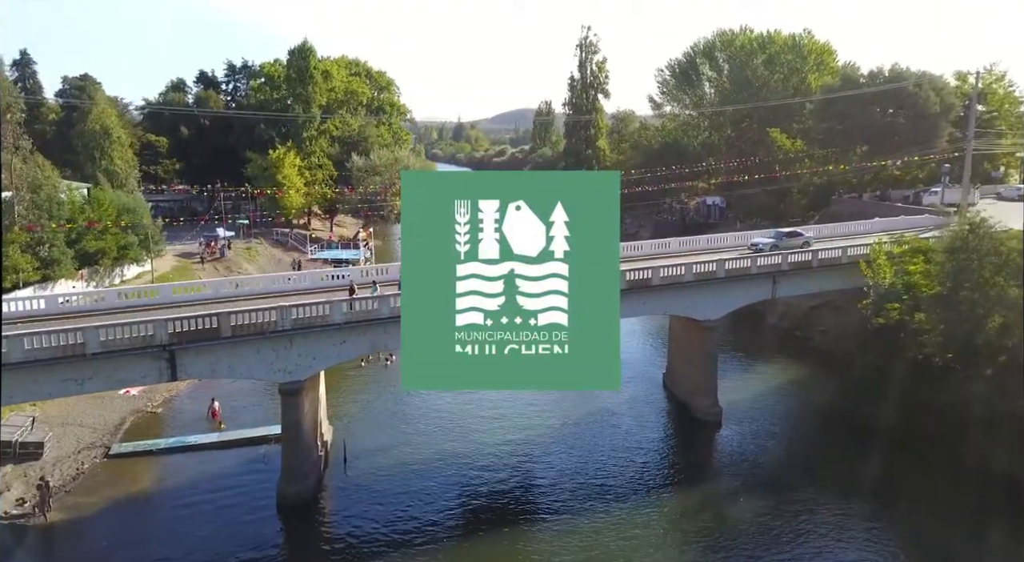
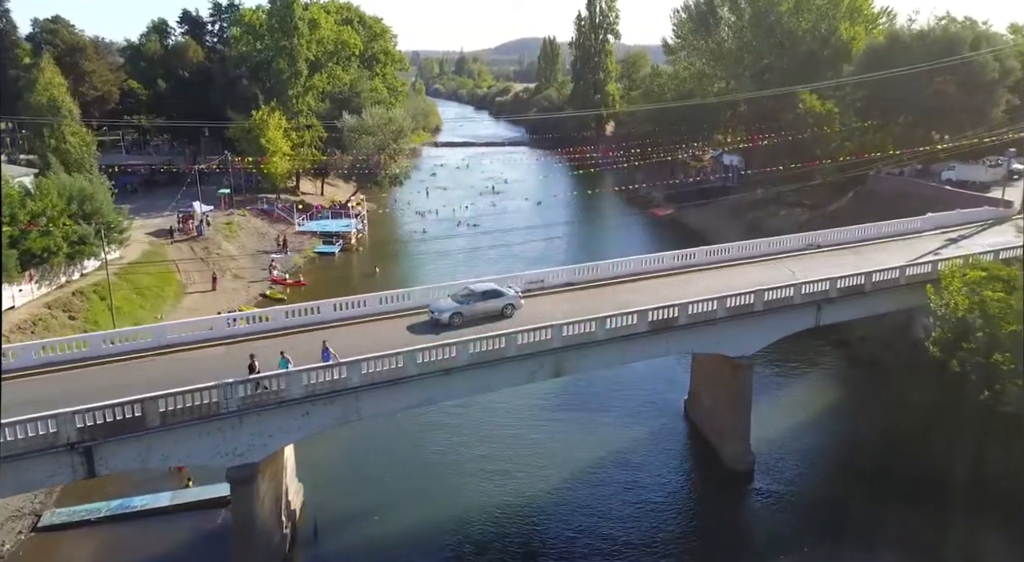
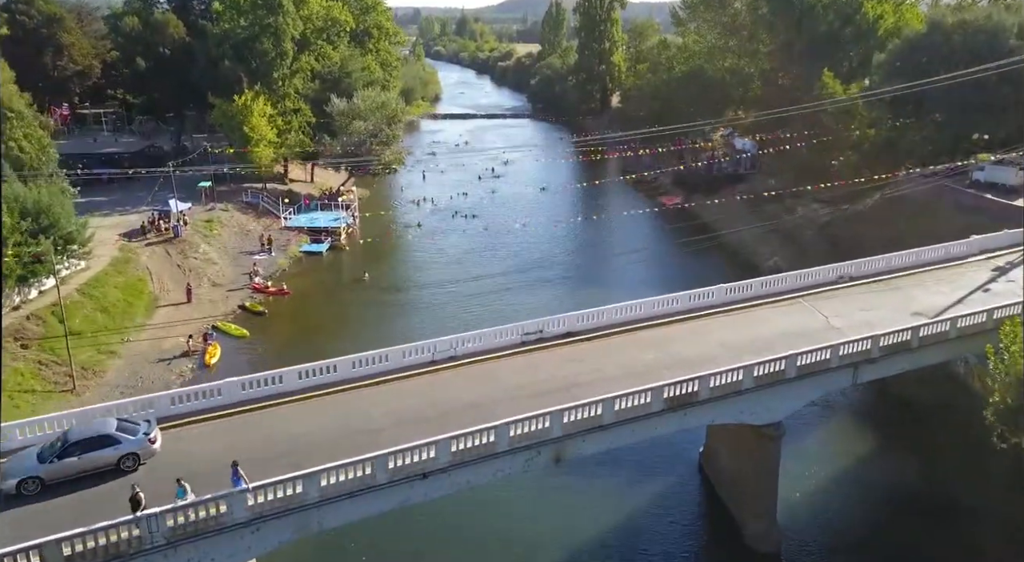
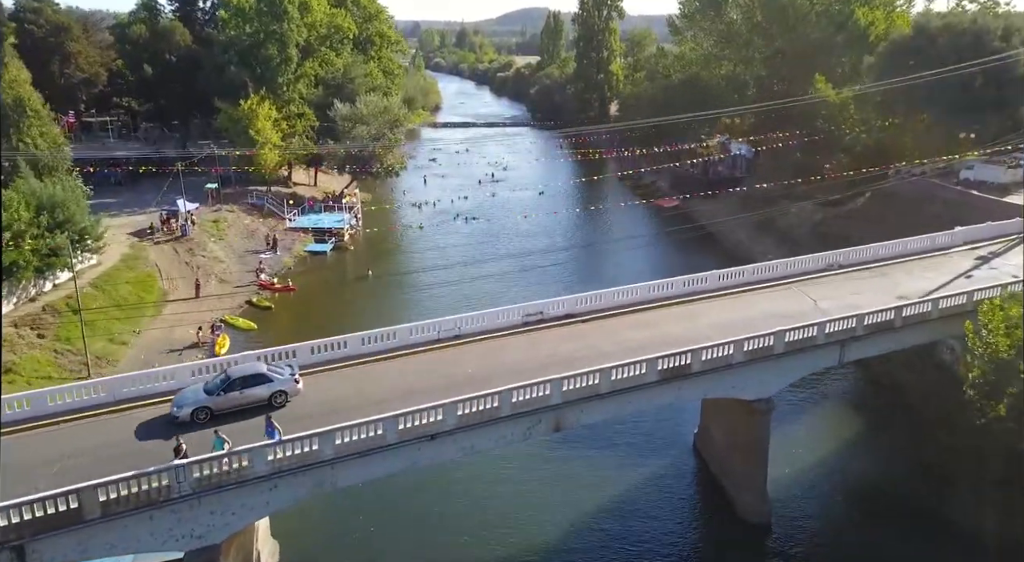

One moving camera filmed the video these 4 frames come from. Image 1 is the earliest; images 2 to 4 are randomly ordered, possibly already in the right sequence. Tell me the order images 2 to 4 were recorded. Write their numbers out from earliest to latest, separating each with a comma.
2, 4, 3
